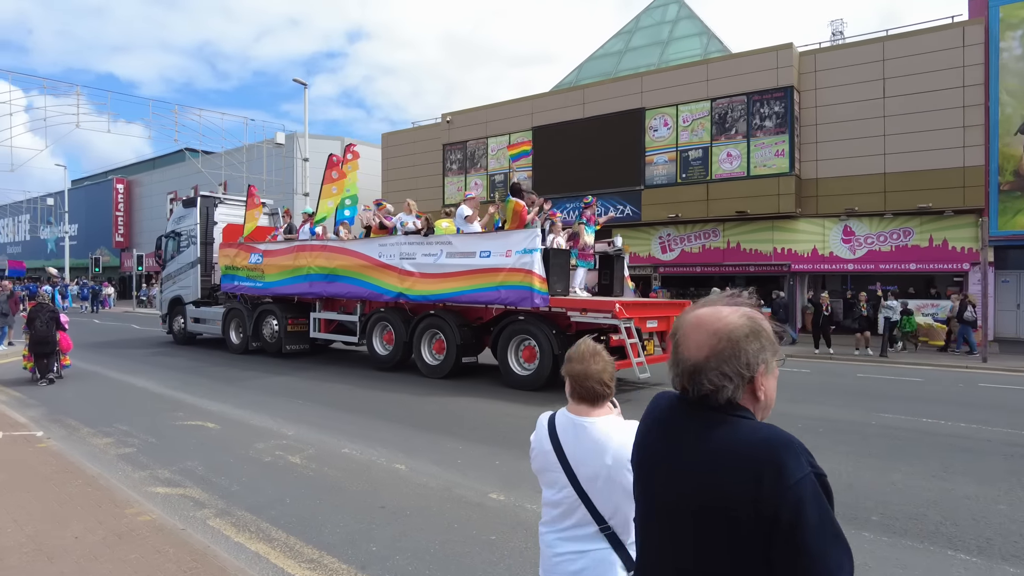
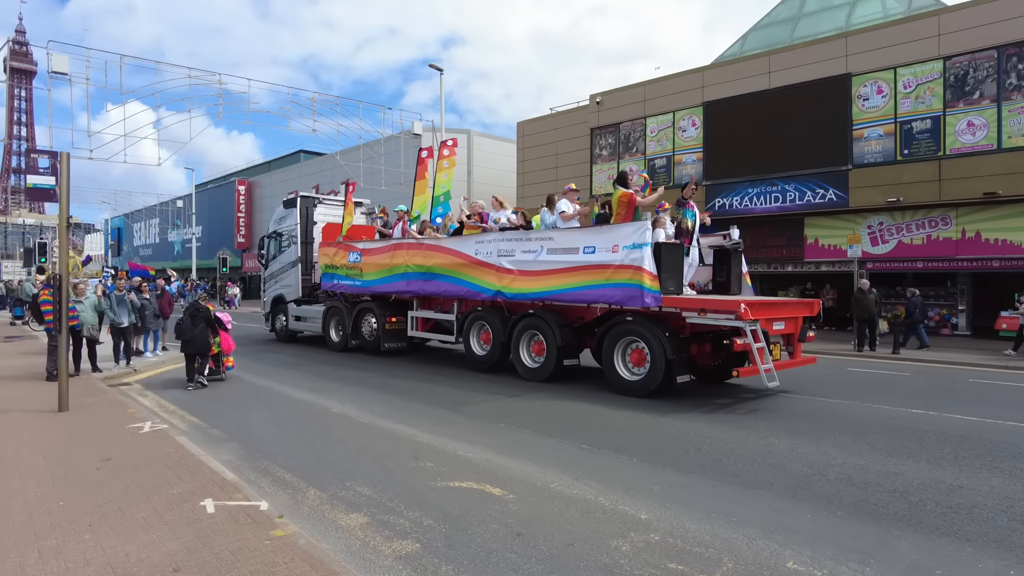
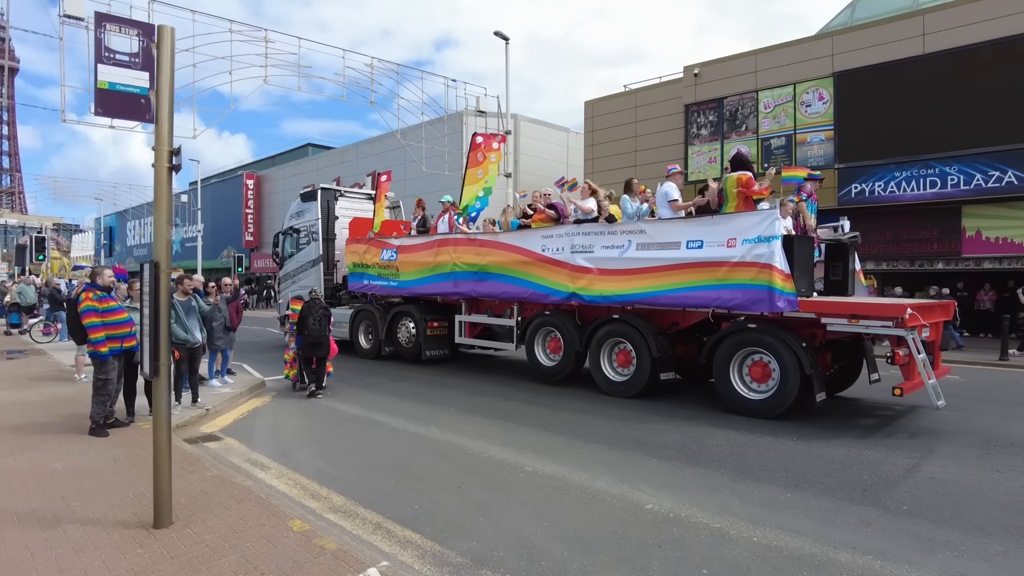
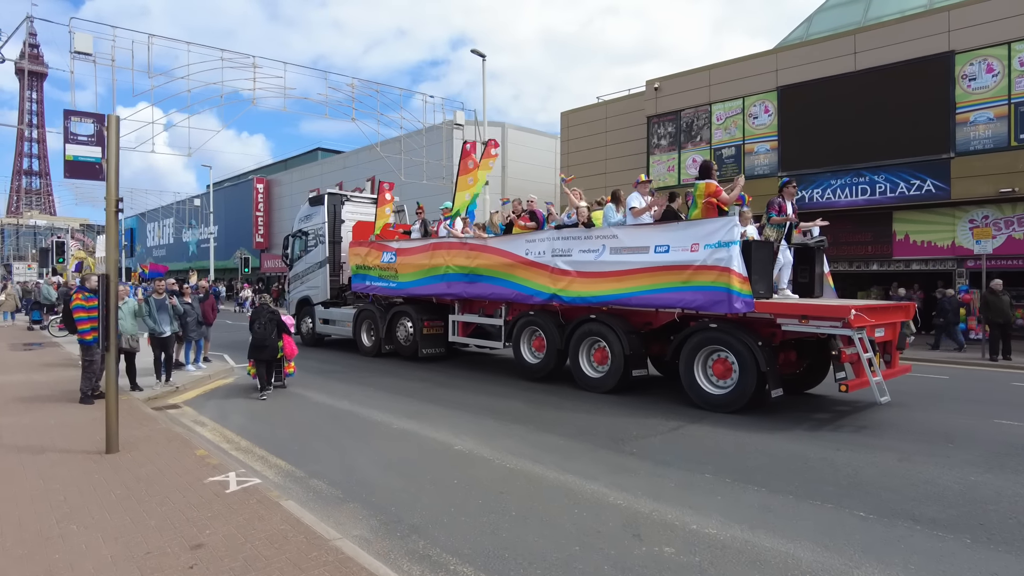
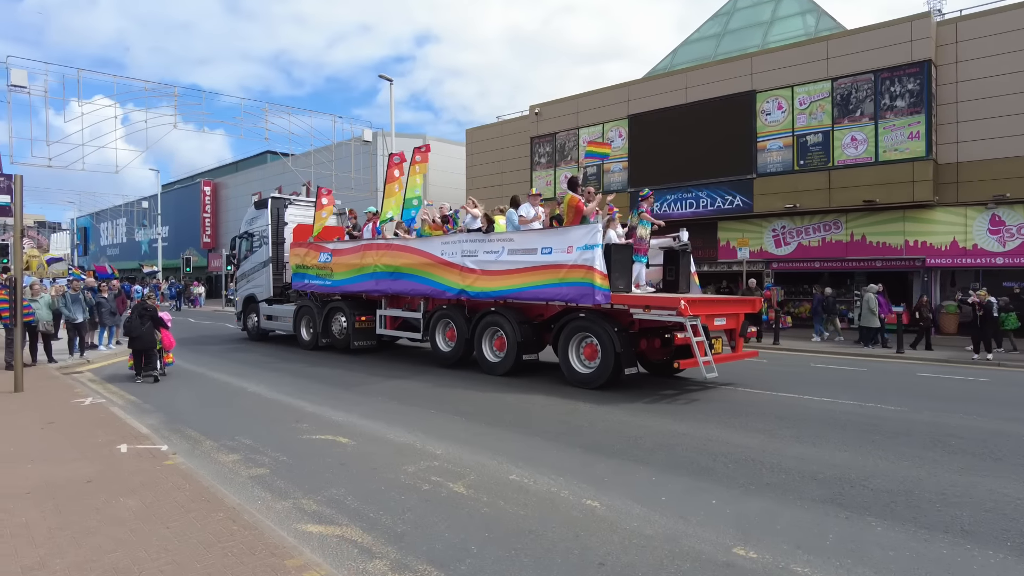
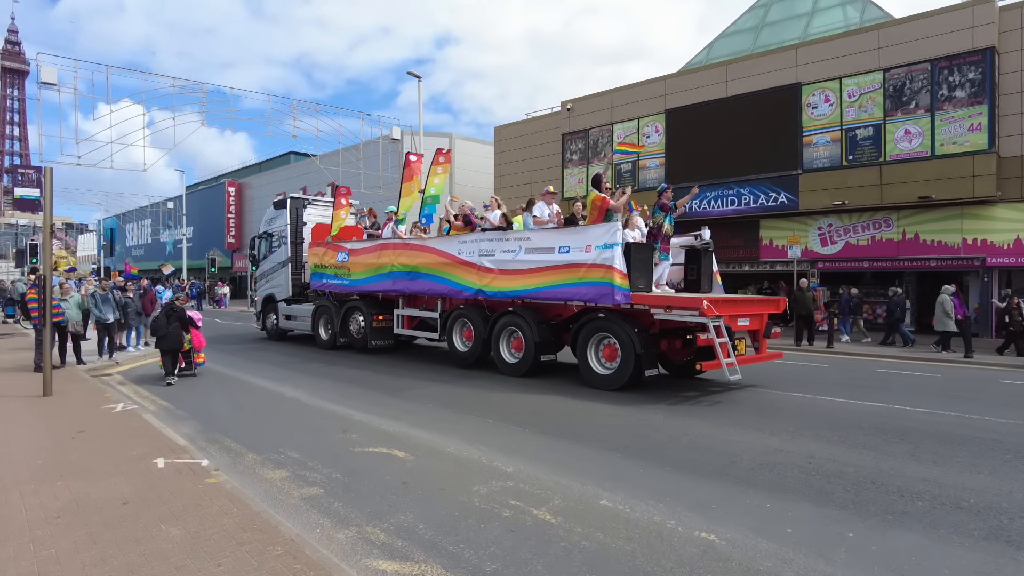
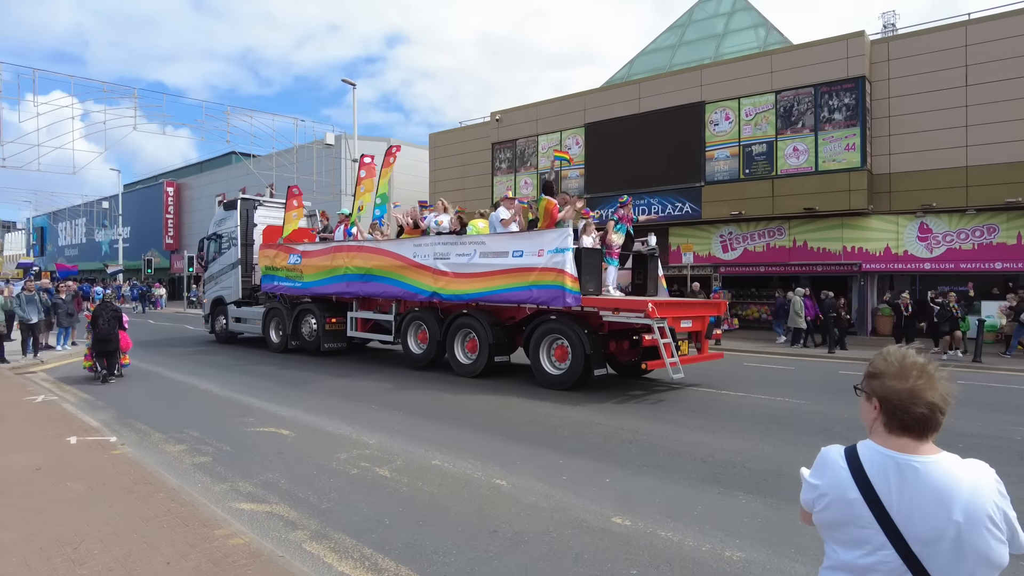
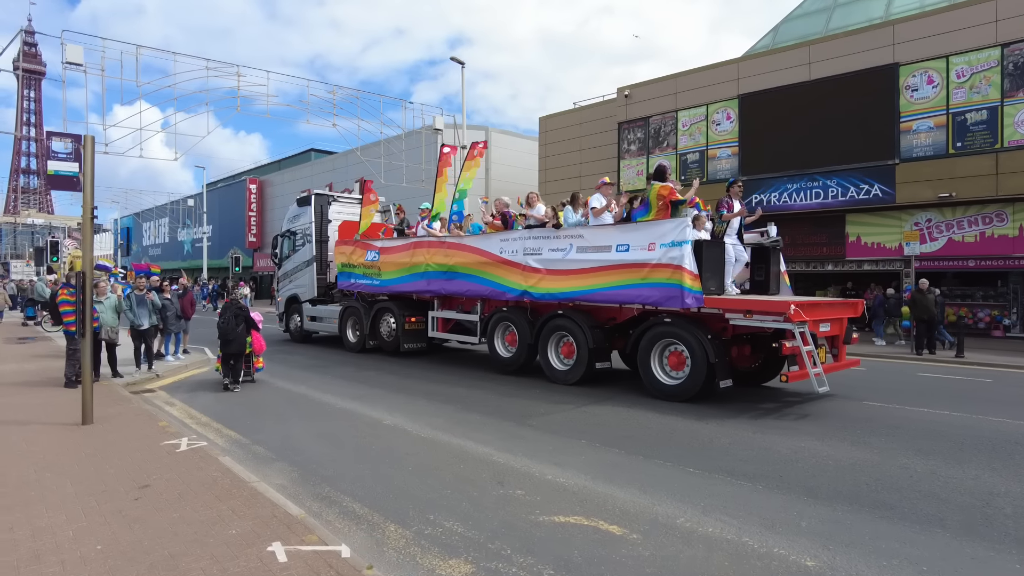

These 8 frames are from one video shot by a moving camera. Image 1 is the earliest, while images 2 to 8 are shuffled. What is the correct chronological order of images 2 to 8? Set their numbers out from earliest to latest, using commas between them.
7, 5, 6, 2, 8, 4, 3
